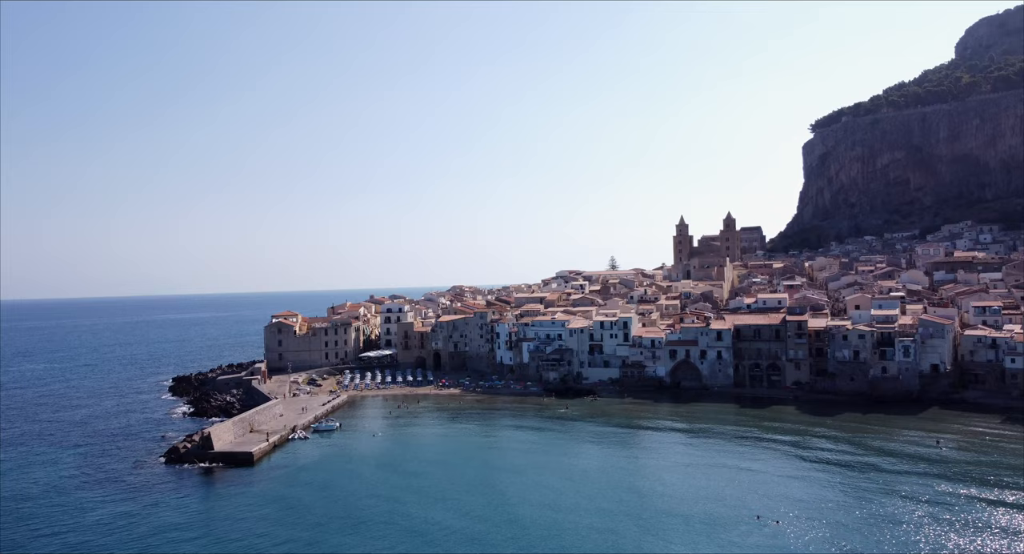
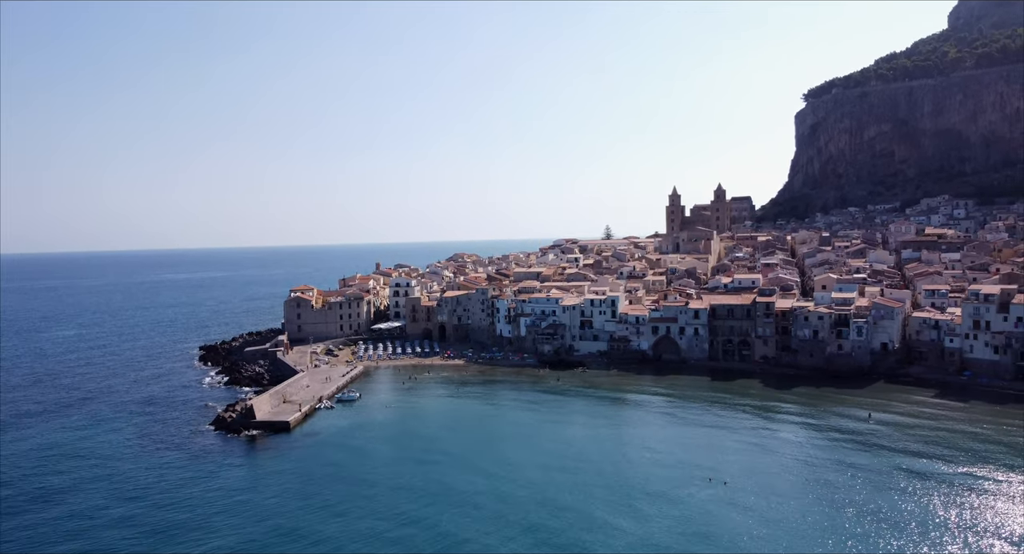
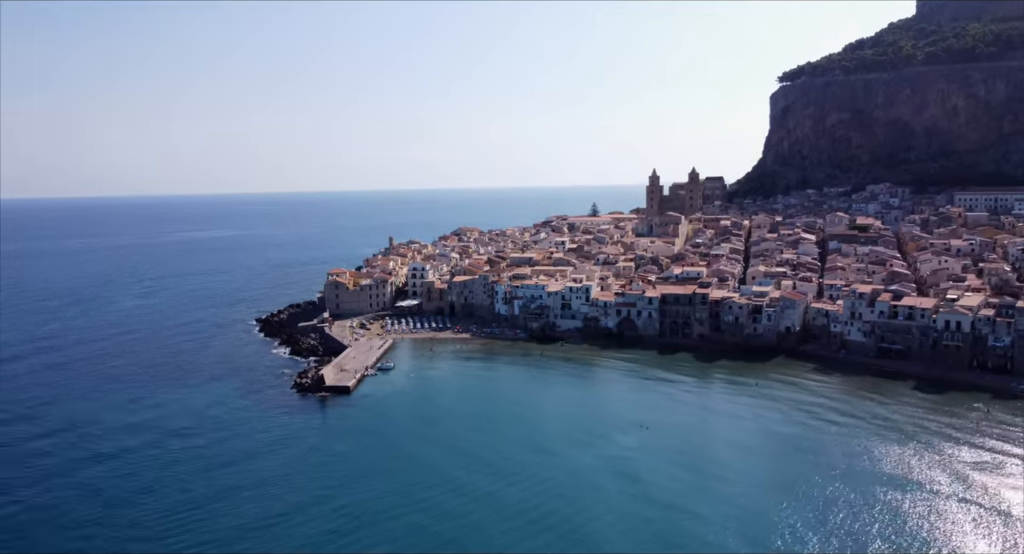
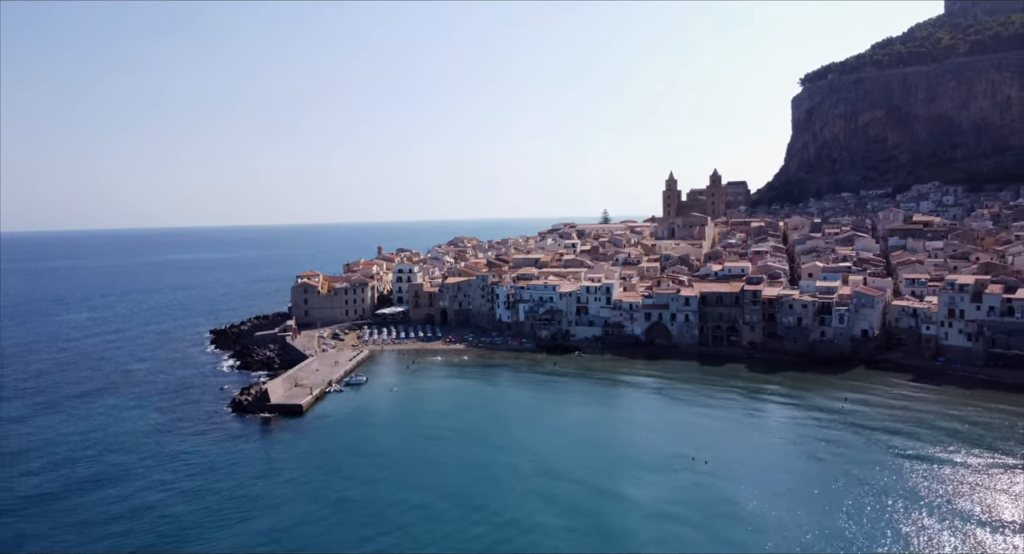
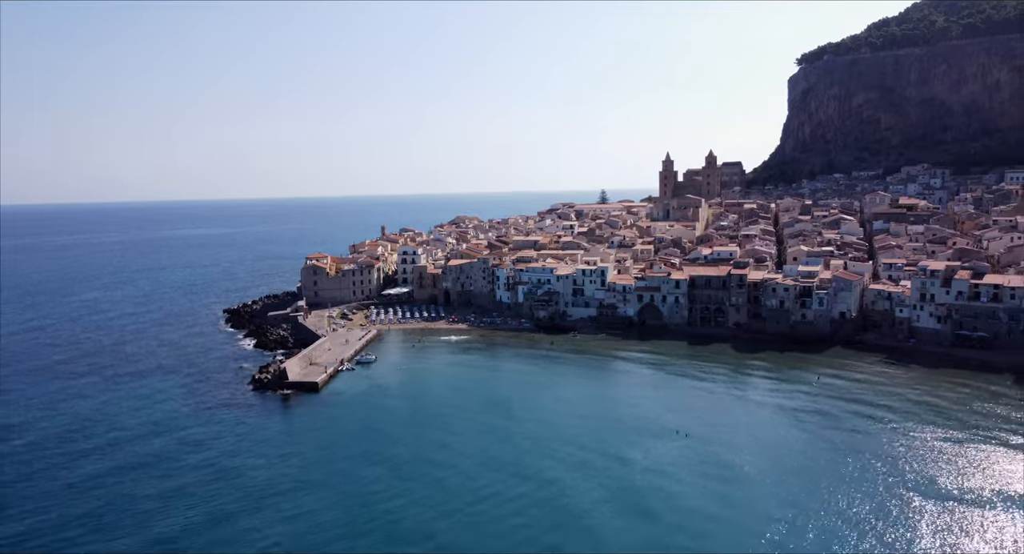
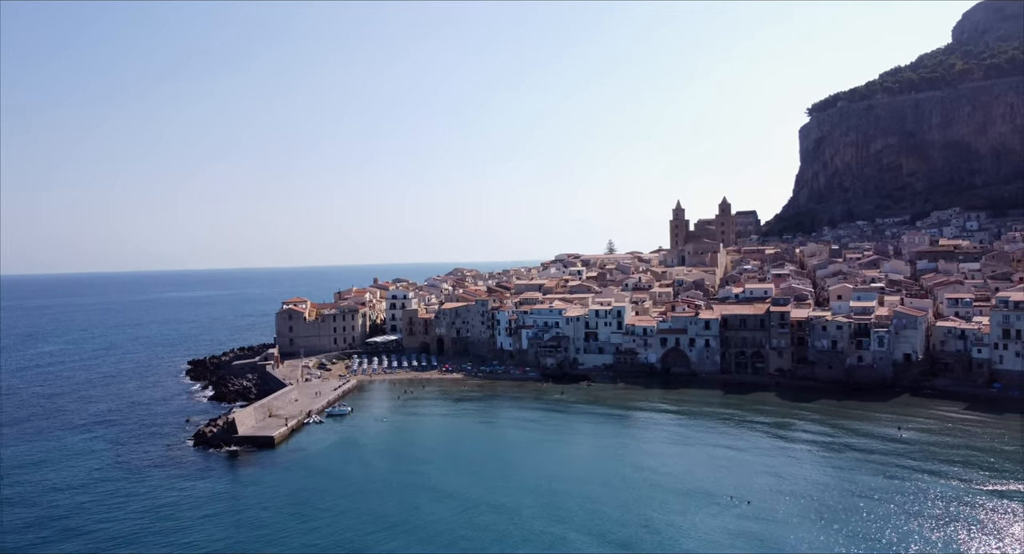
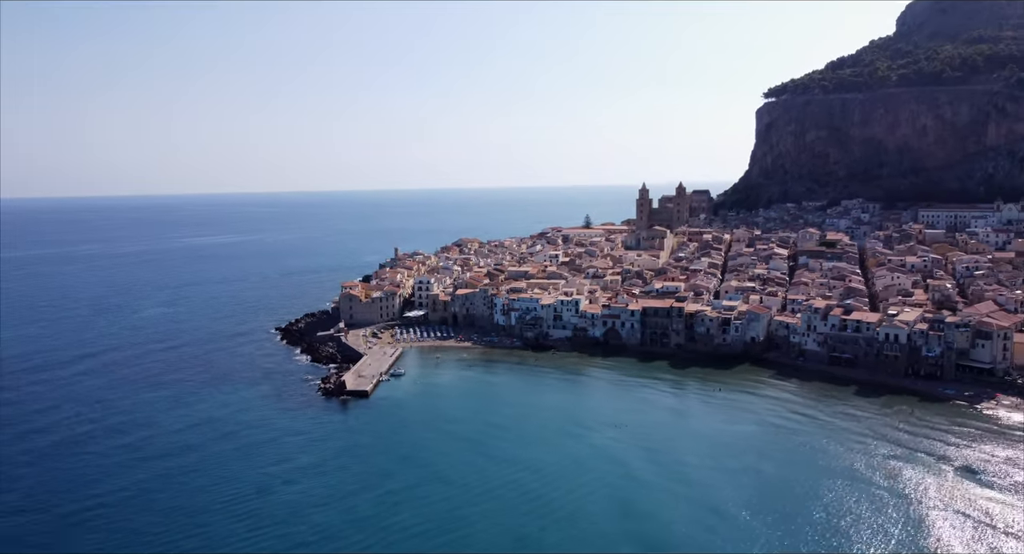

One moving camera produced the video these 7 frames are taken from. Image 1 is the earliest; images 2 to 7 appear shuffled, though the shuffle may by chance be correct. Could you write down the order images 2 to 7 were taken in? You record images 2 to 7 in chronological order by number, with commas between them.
6, 2, 4, 5, 3, 7
